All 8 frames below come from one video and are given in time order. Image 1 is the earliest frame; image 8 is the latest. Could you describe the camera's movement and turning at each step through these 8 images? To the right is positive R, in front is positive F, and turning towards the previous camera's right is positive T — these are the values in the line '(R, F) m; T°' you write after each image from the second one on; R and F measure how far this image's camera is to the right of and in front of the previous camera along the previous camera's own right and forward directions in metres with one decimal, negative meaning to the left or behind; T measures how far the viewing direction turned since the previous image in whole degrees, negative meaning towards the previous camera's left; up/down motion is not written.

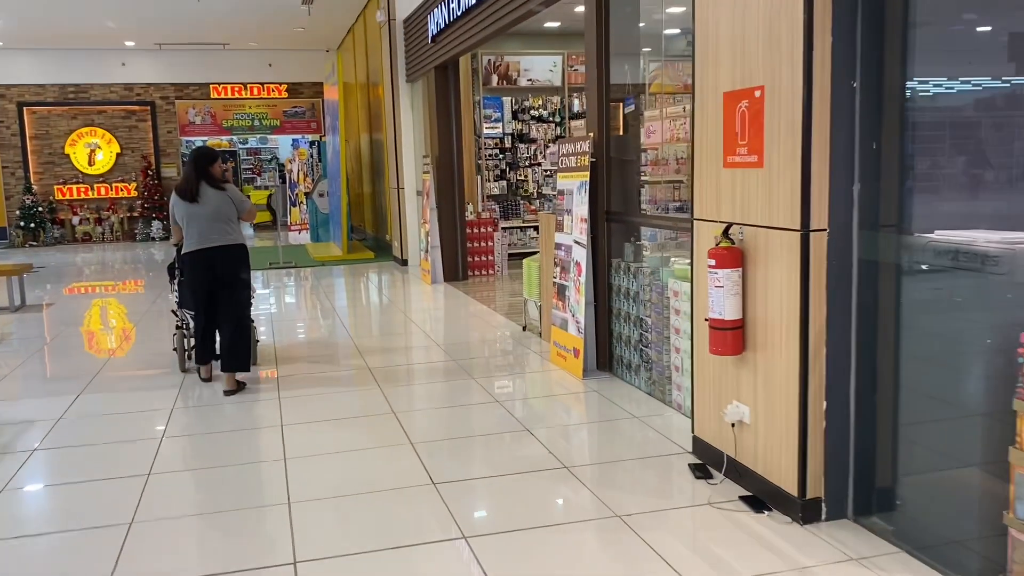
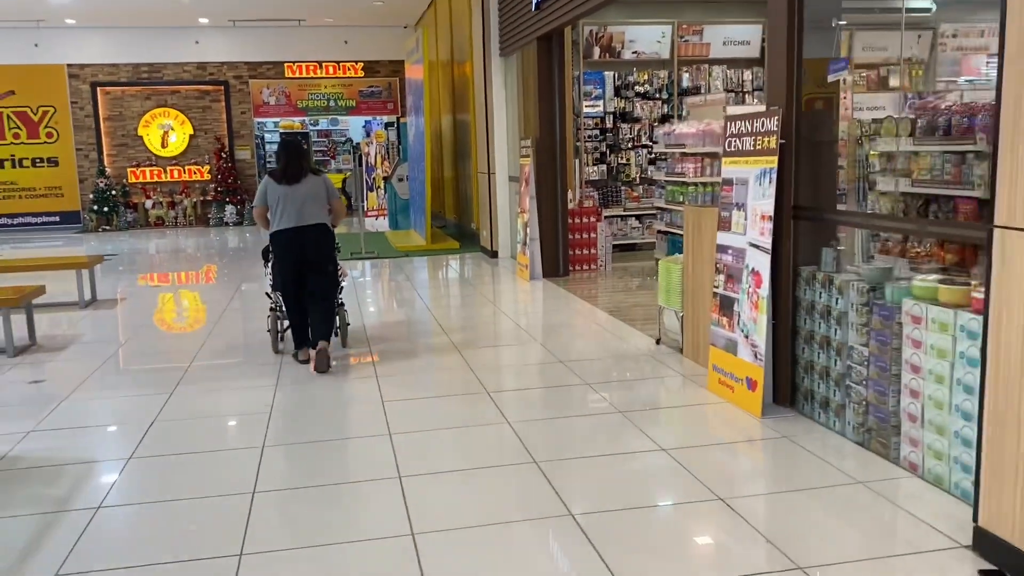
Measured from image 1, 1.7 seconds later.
(-0.4, +0.8) m; -4°
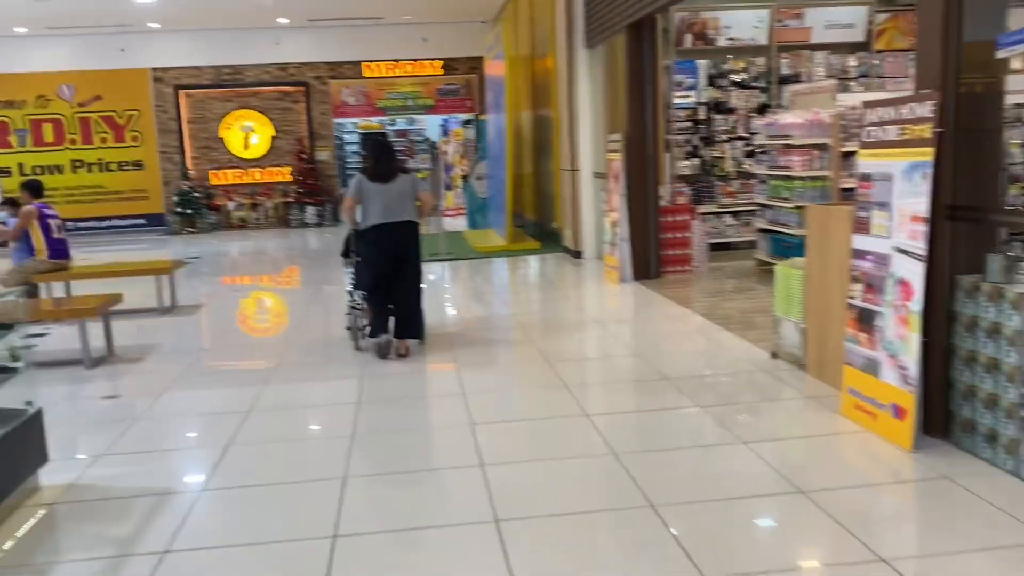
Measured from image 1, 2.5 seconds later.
(-0.1, +0.4) m; -5°
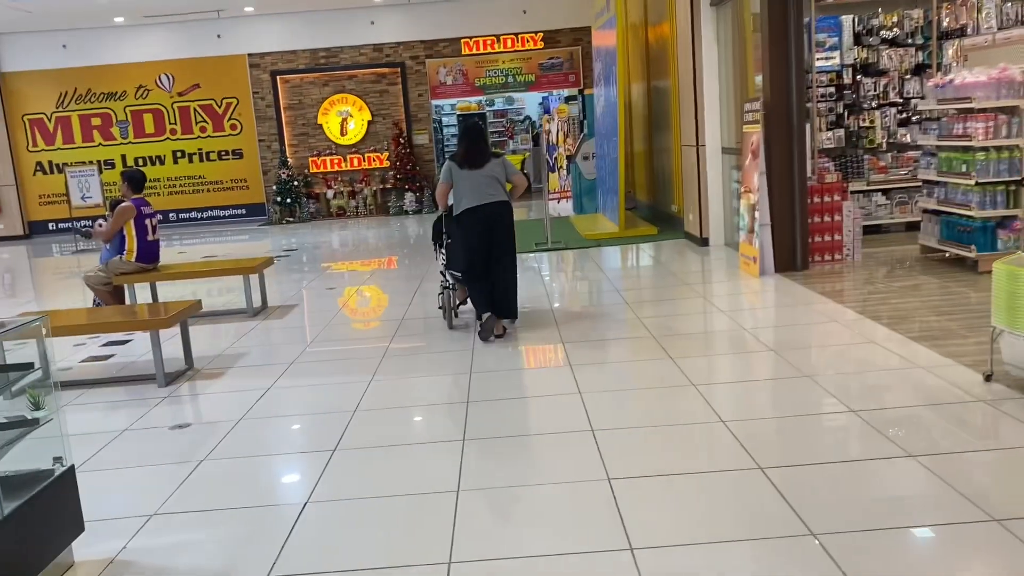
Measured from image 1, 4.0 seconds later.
(-0.2, +0.8) m; -7°
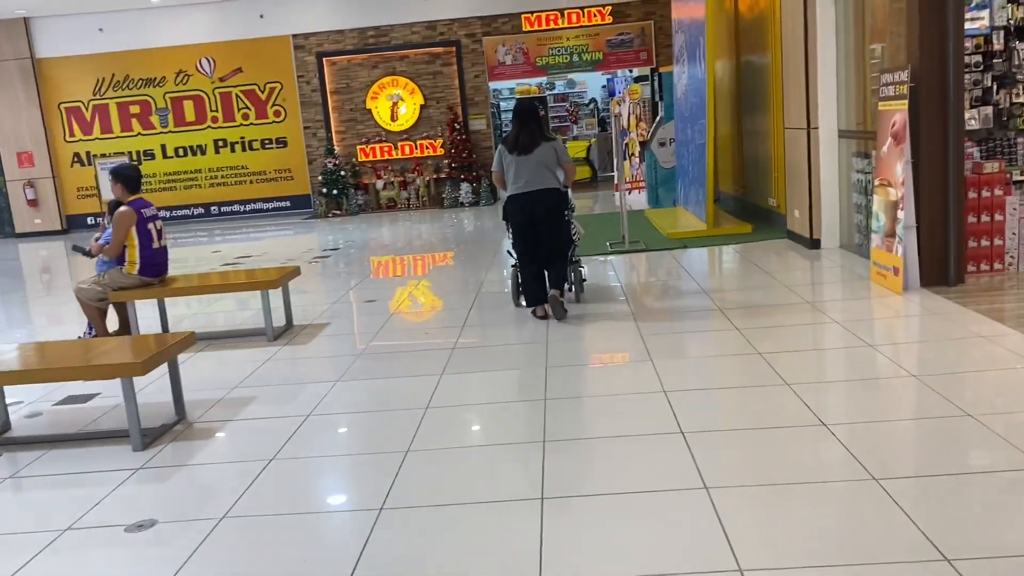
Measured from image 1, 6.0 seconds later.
(-0.1, +1.1) m; -4°
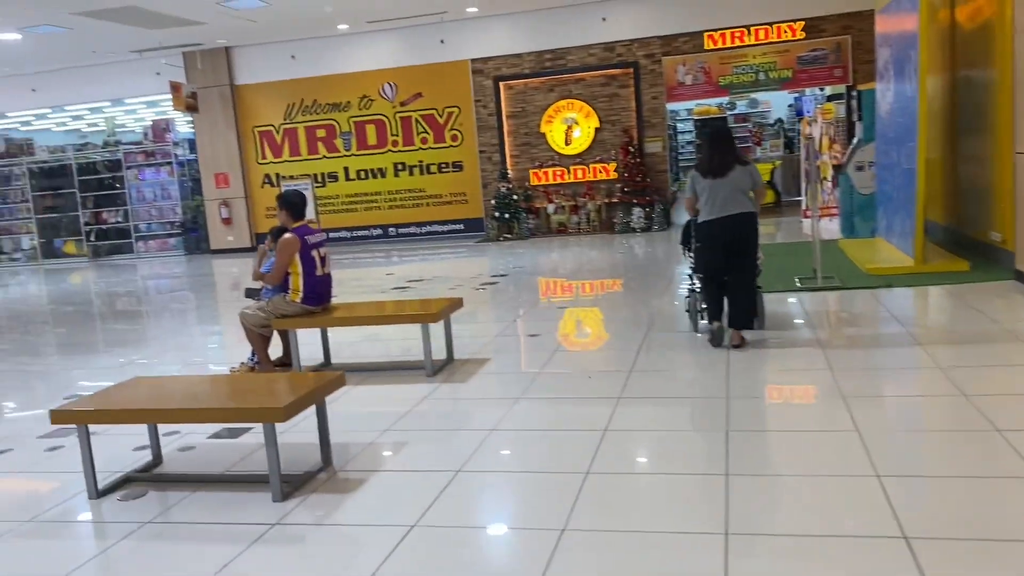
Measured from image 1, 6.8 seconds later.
(0.0, +0.4) m; -11°
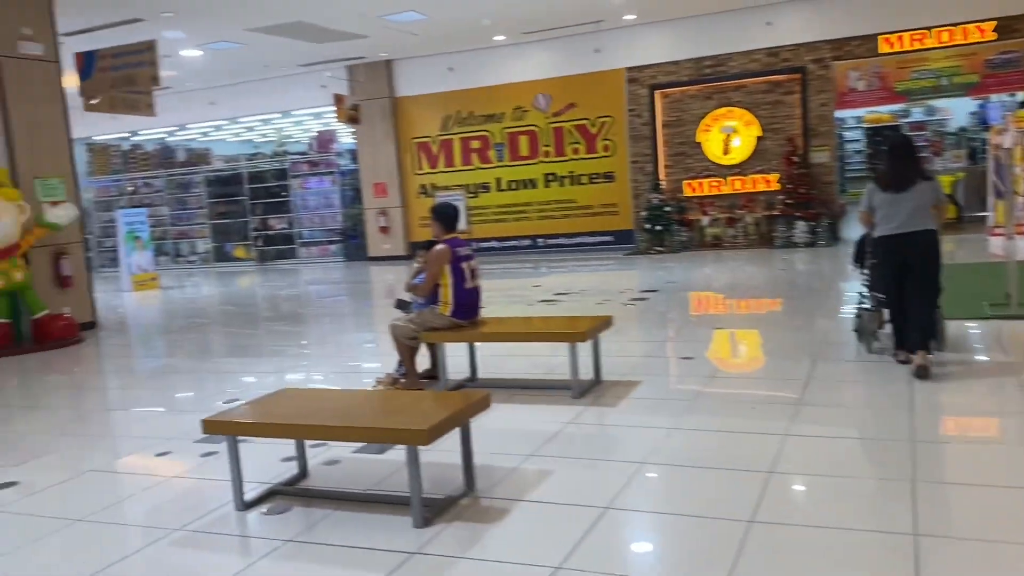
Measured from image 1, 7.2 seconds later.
(0.0, +0.2) m; -10°
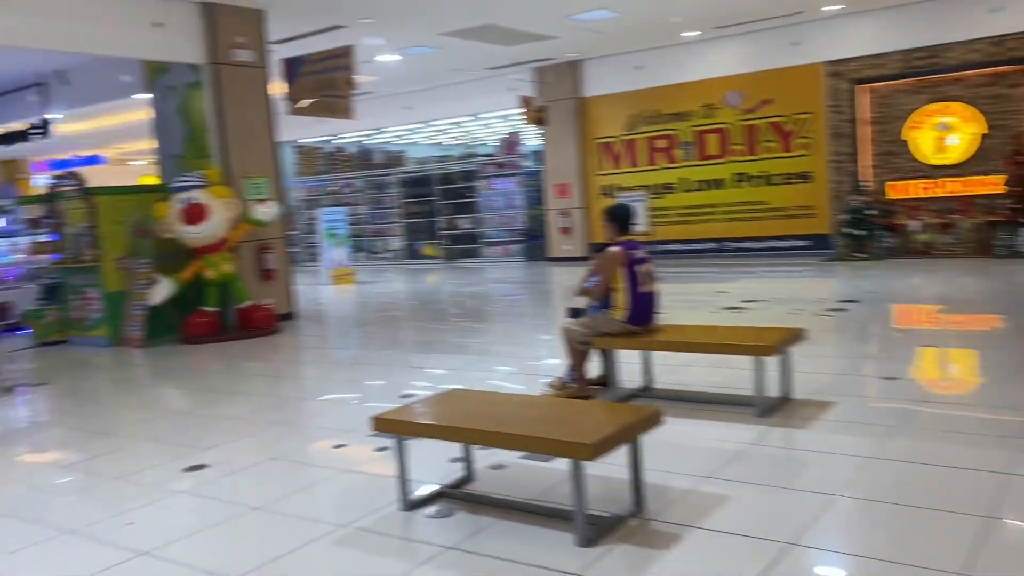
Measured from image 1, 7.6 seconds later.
(0.0, +0.2) m; -12°
